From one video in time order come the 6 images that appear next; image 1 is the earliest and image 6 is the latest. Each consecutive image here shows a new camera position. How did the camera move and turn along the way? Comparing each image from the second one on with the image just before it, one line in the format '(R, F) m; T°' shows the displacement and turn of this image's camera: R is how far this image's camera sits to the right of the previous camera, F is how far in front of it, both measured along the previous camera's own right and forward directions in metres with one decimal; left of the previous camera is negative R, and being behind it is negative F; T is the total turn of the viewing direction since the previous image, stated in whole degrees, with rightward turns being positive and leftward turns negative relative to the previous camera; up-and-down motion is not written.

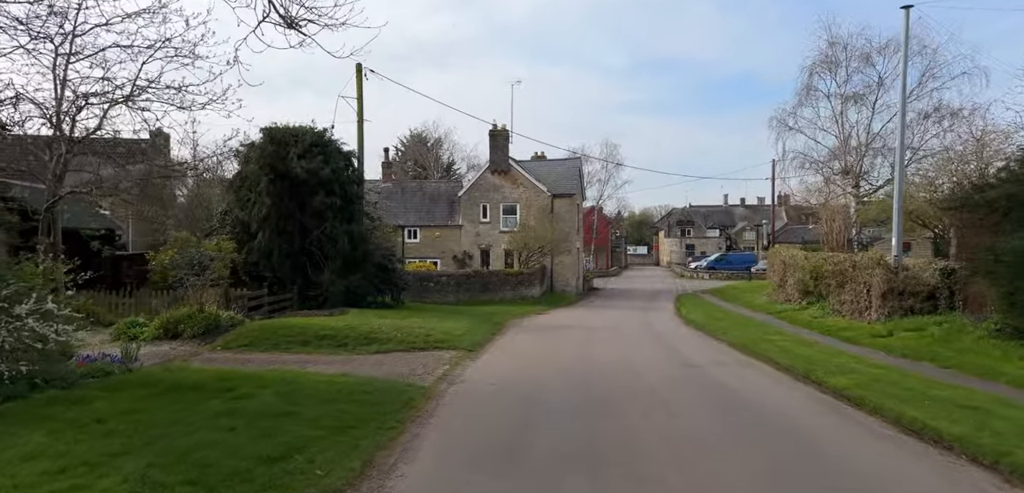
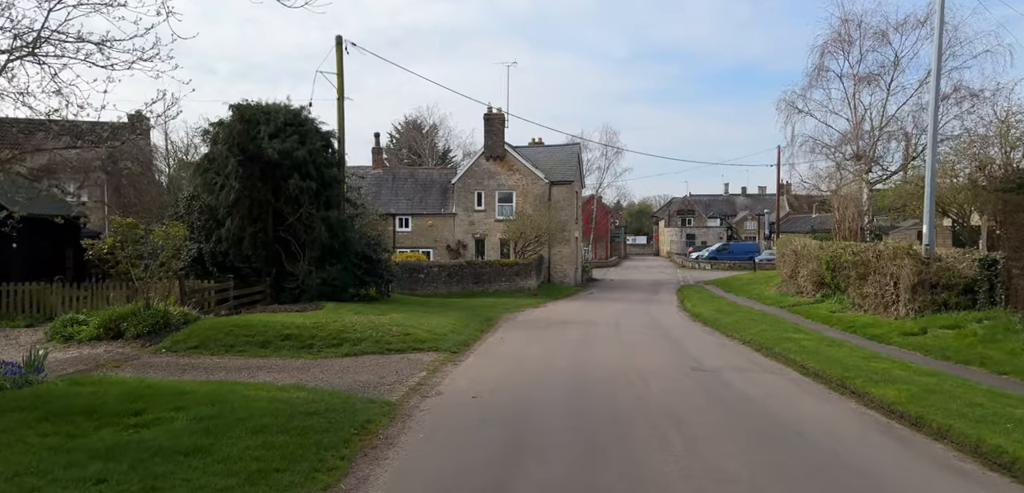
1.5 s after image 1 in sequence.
(+0.2, +2.0) m; 0°
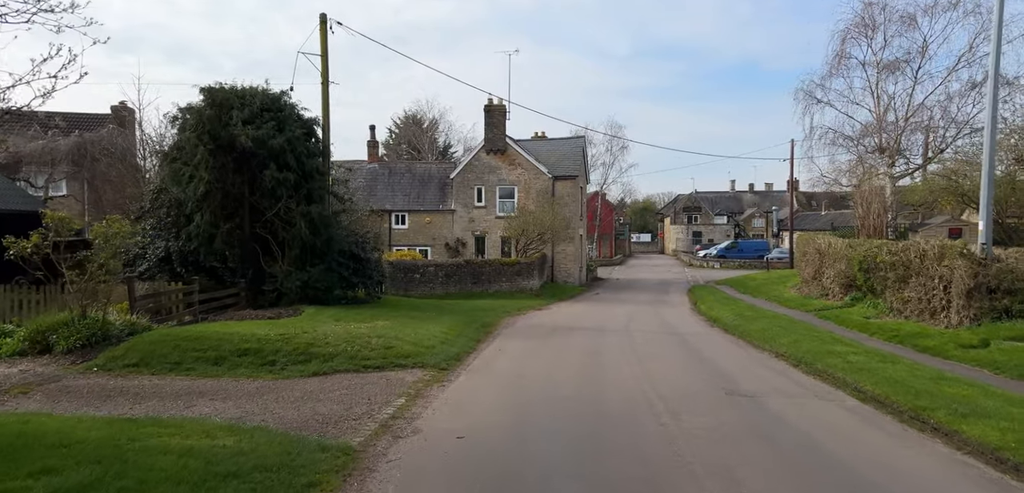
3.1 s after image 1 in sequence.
(+0.1, +2.2) m; 0°
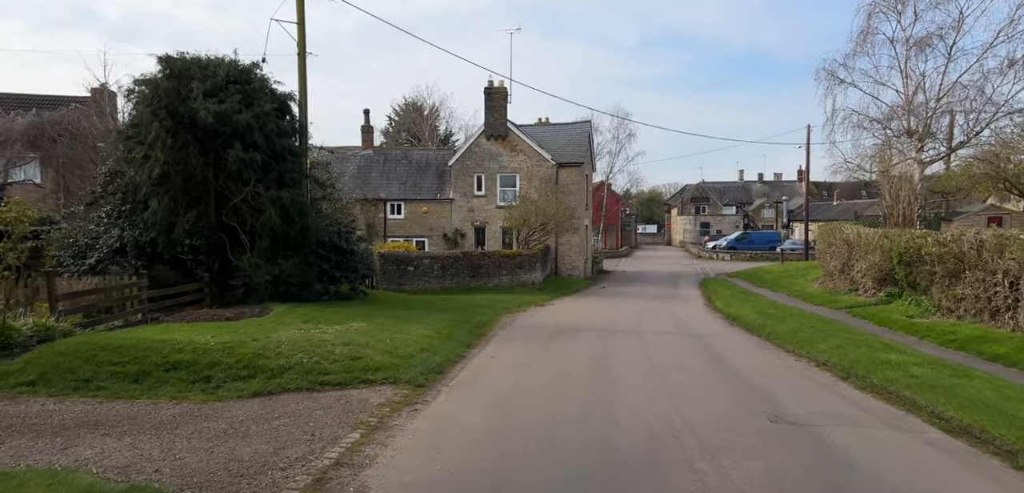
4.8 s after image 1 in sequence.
(+0.2, +2.3) m; 0°
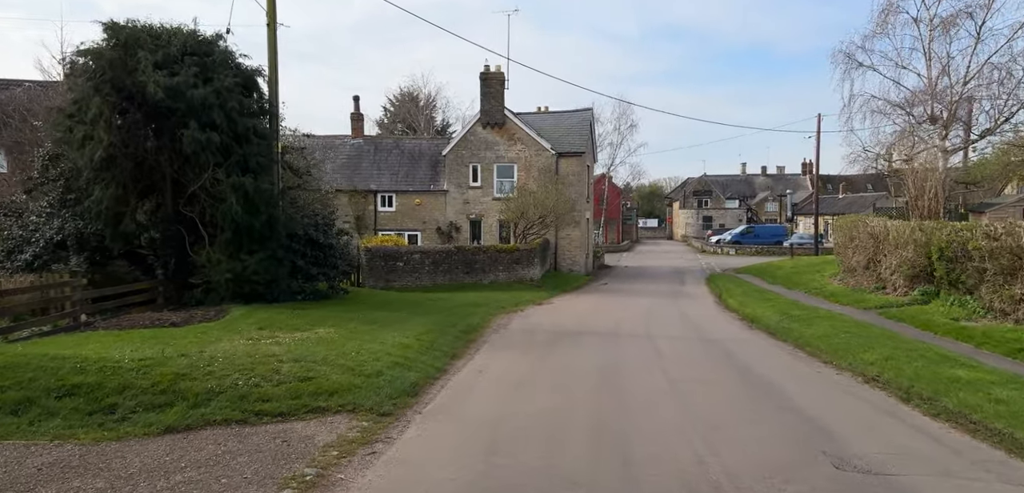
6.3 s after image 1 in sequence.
(+0.1, +2.1) m; 0°
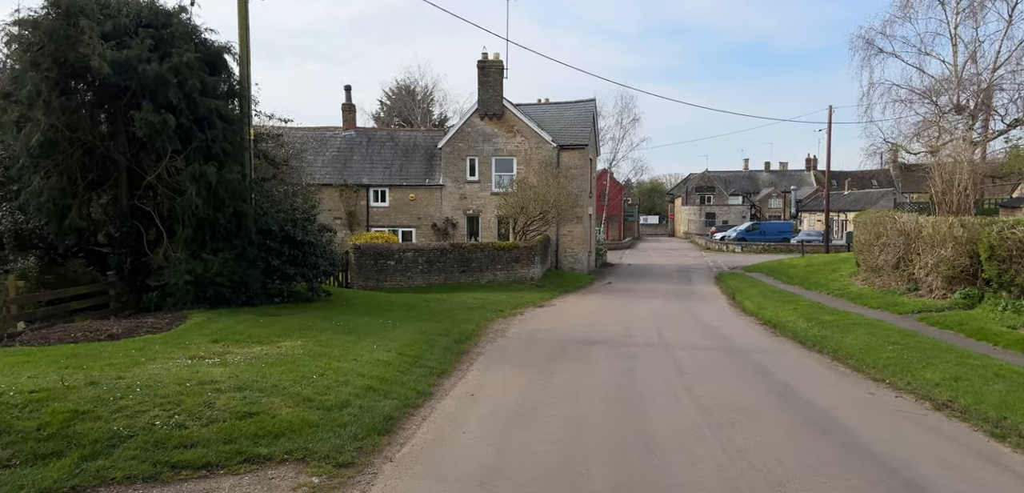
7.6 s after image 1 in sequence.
(0.0, +1.9) m; 0°
